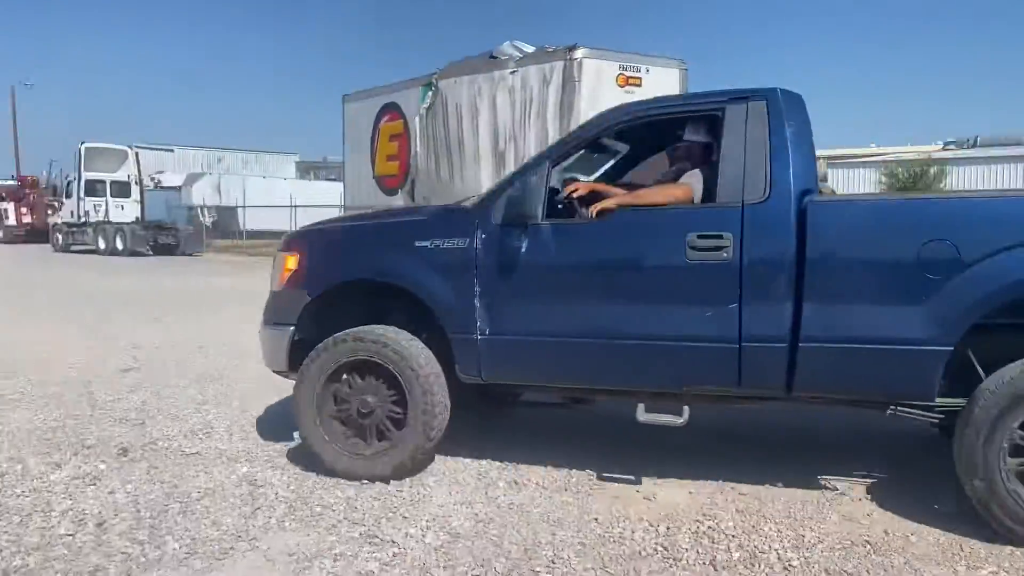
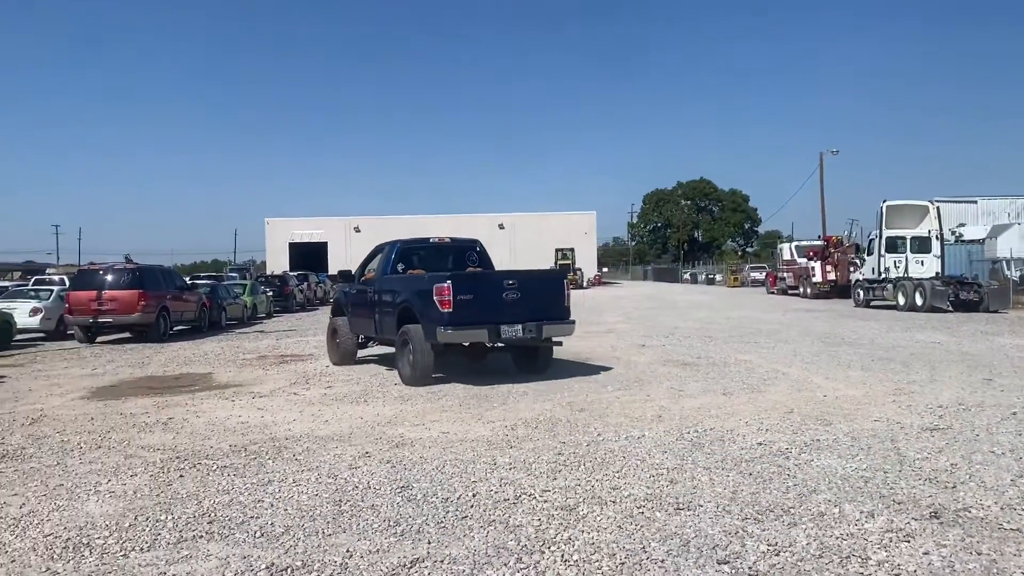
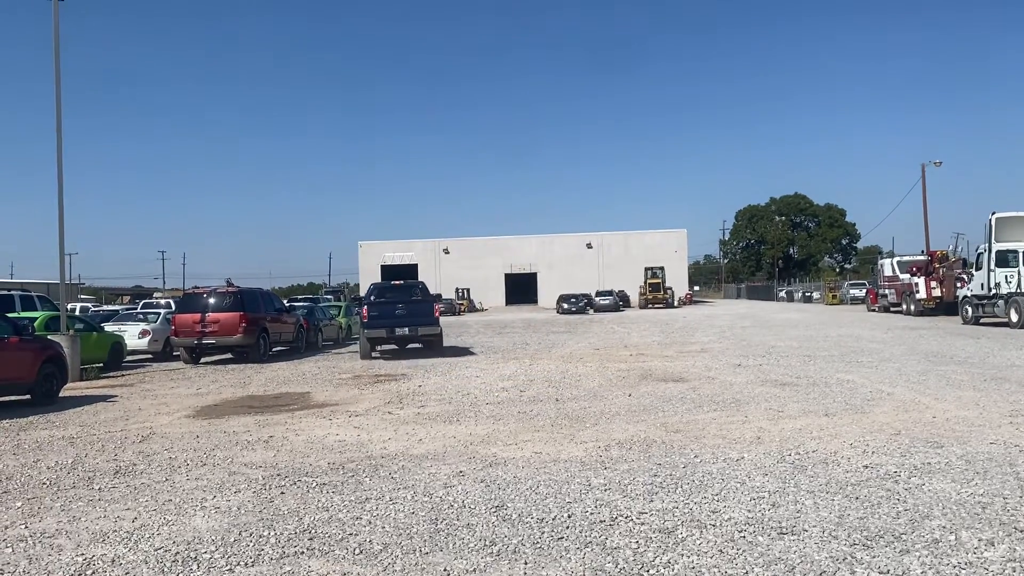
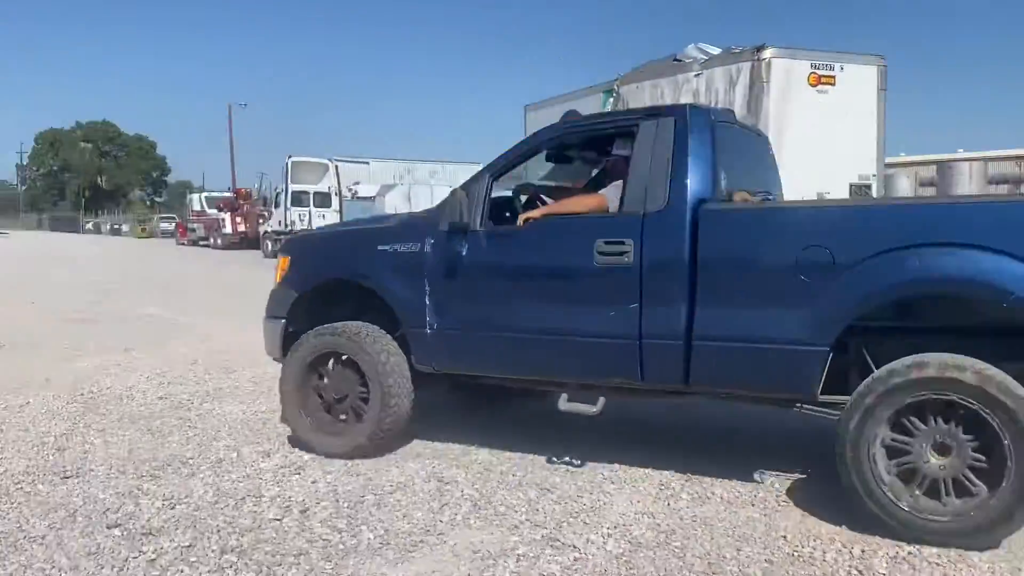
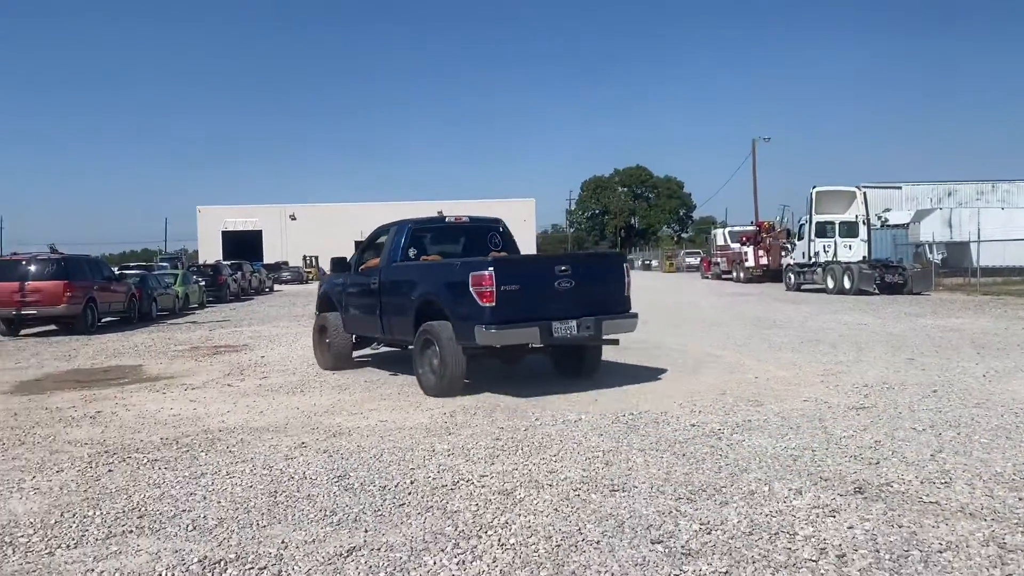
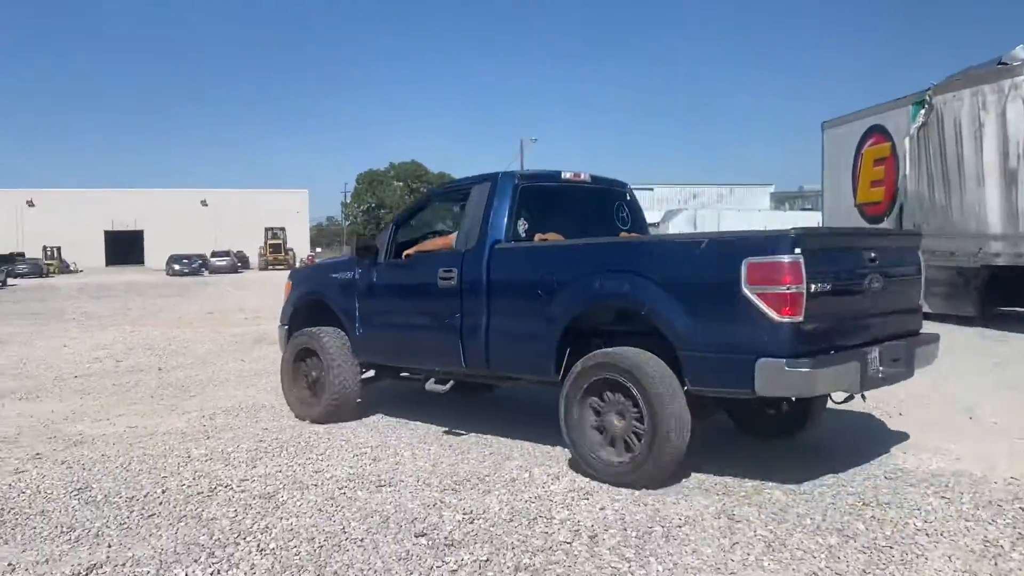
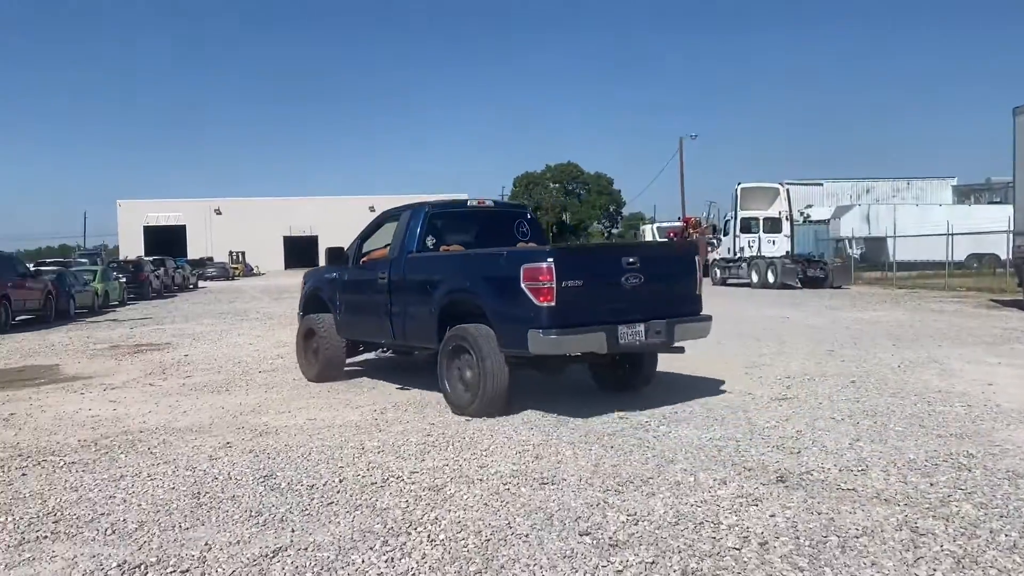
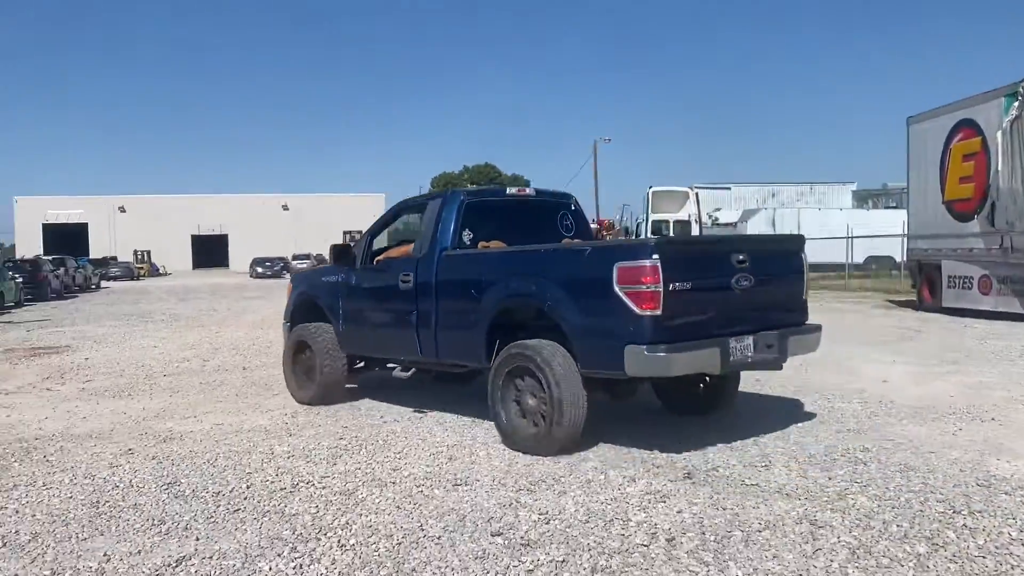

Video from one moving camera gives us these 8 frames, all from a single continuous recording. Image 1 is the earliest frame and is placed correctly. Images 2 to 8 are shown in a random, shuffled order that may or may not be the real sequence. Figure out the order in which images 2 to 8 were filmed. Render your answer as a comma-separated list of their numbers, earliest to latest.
4, 6, 8, 7, 5, 2, 3
